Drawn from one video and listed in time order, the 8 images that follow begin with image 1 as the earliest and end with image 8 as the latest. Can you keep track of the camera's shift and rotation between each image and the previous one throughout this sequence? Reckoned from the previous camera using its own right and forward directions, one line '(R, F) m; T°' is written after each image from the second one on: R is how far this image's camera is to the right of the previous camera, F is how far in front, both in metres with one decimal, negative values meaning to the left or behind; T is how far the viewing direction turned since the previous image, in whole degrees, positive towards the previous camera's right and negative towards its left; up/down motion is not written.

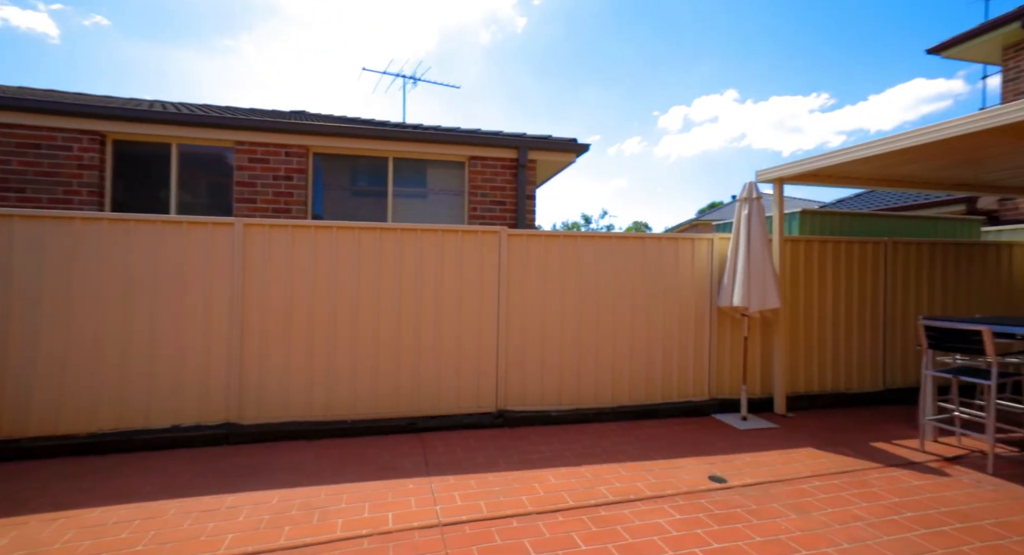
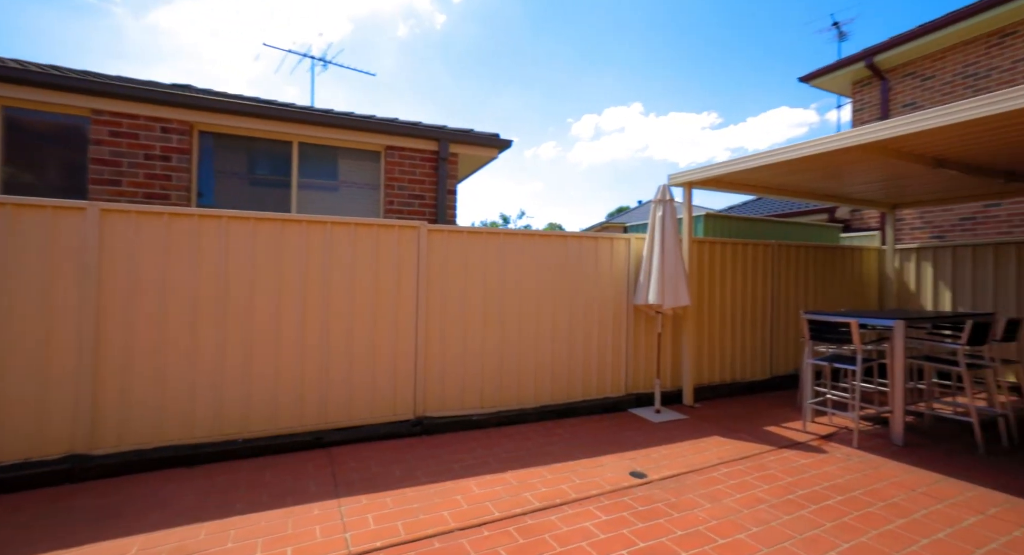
(0.0, +0.1) m; +9°
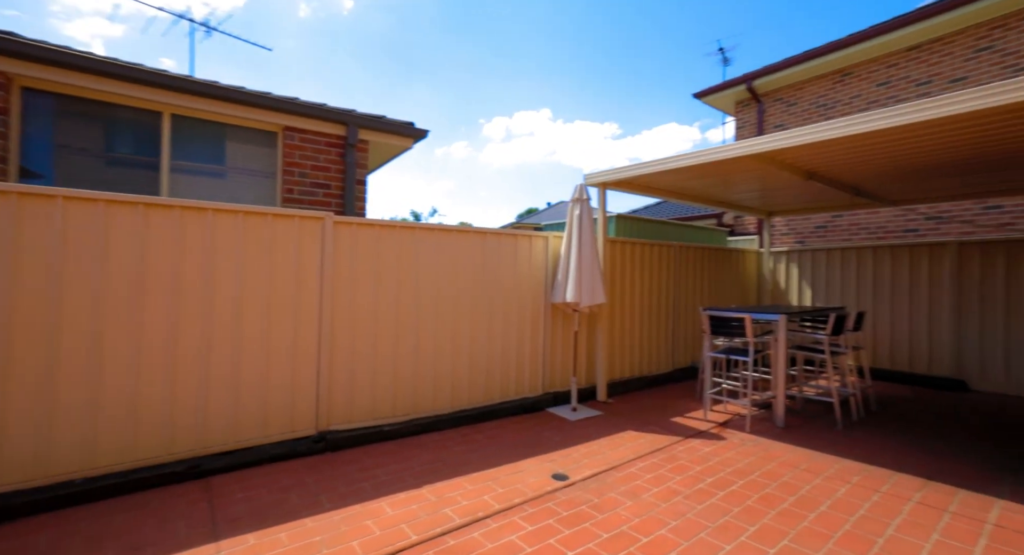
(0.0, +0.2) m; +10°
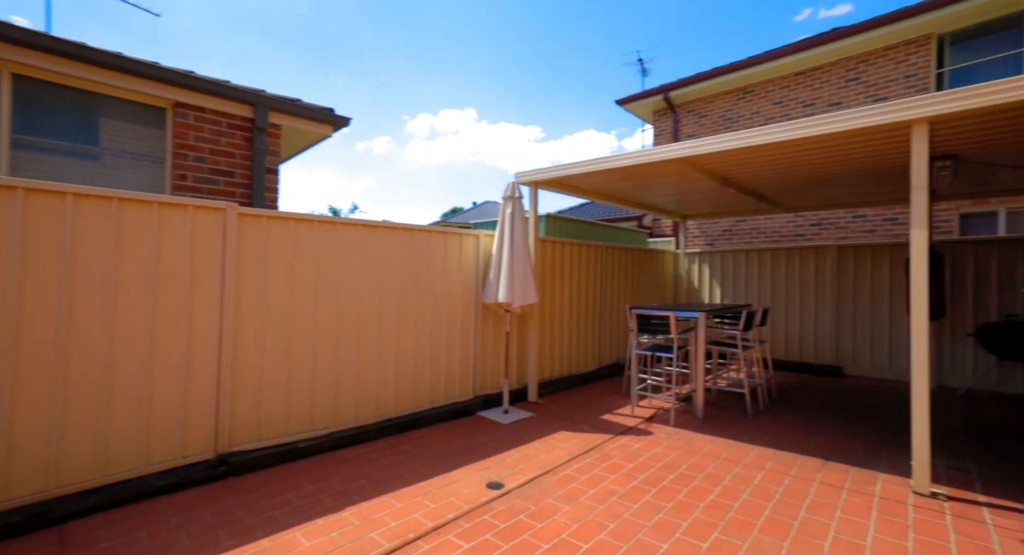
(0.0, +0.2) m; +9°
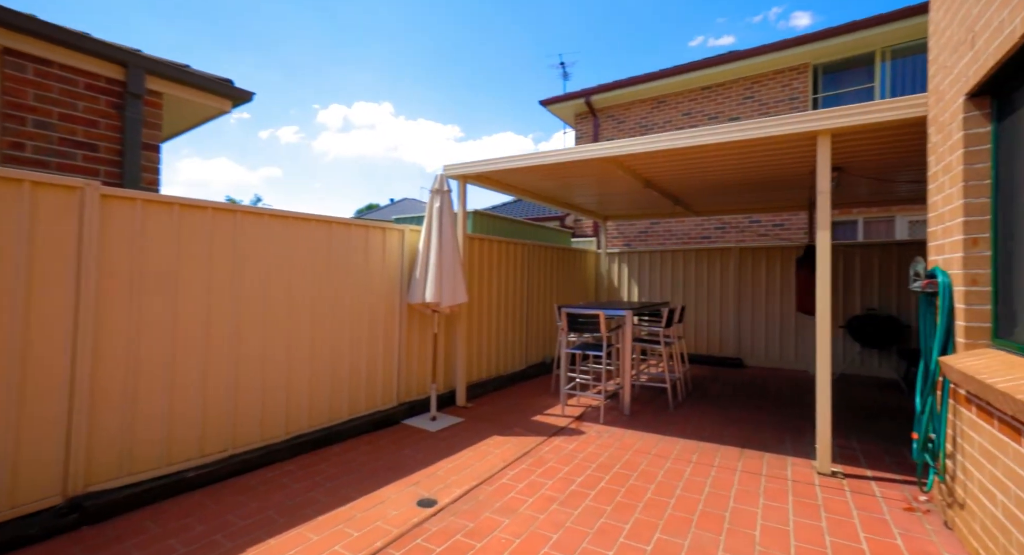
(-0.1, +0.2) m; +9°
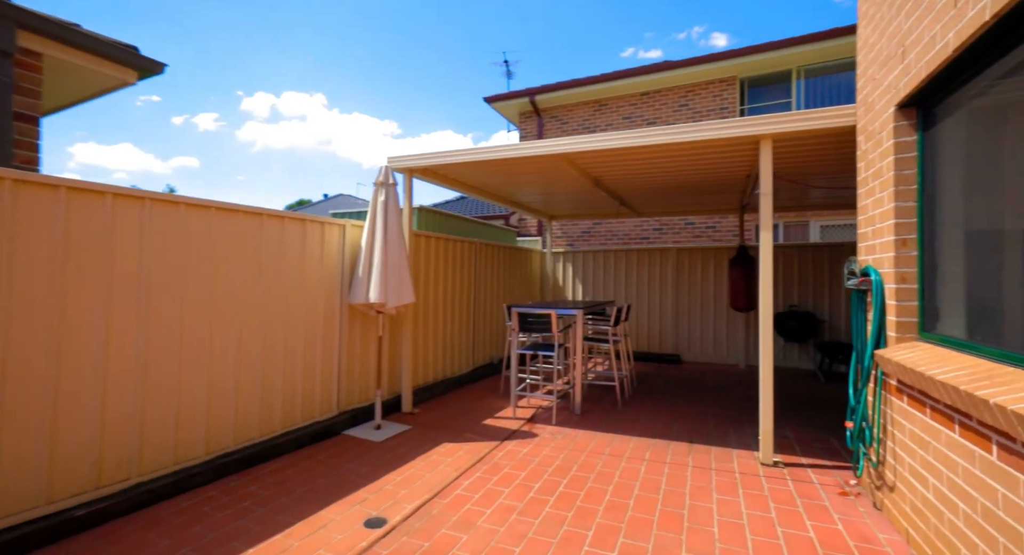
(-0.1, +0.2) m; +7°
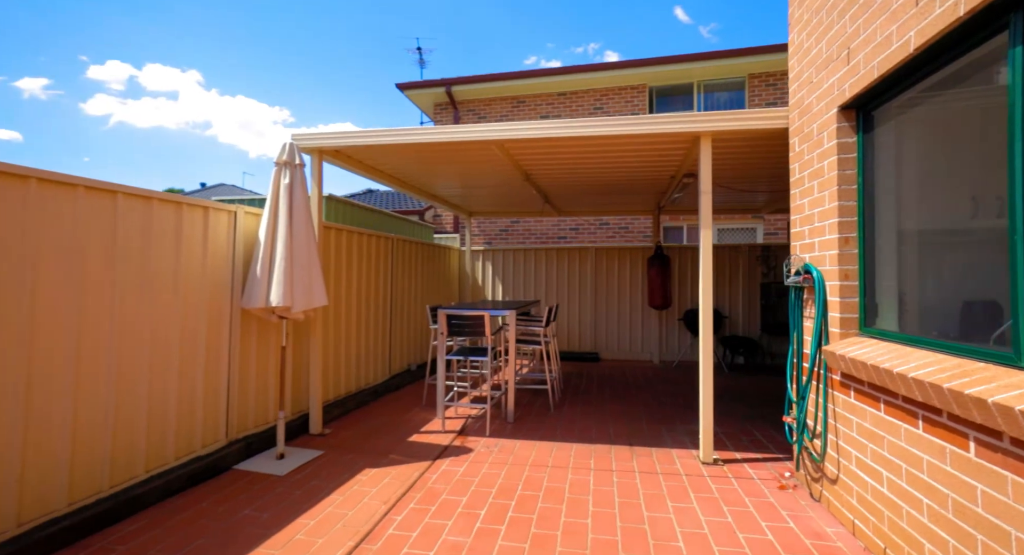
(-0.2, +0.4) m; +11°
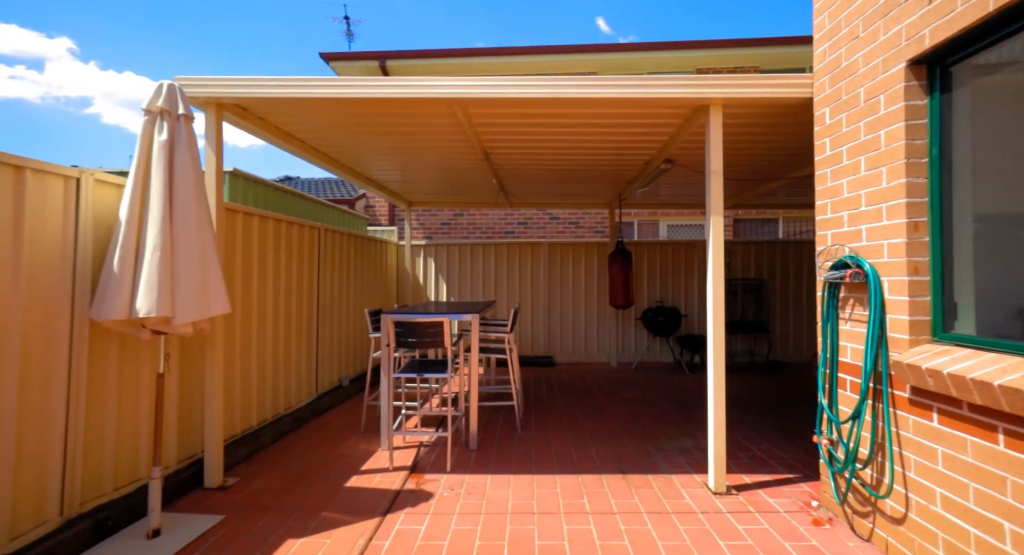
(-0.3, +0.9) m; +8°
